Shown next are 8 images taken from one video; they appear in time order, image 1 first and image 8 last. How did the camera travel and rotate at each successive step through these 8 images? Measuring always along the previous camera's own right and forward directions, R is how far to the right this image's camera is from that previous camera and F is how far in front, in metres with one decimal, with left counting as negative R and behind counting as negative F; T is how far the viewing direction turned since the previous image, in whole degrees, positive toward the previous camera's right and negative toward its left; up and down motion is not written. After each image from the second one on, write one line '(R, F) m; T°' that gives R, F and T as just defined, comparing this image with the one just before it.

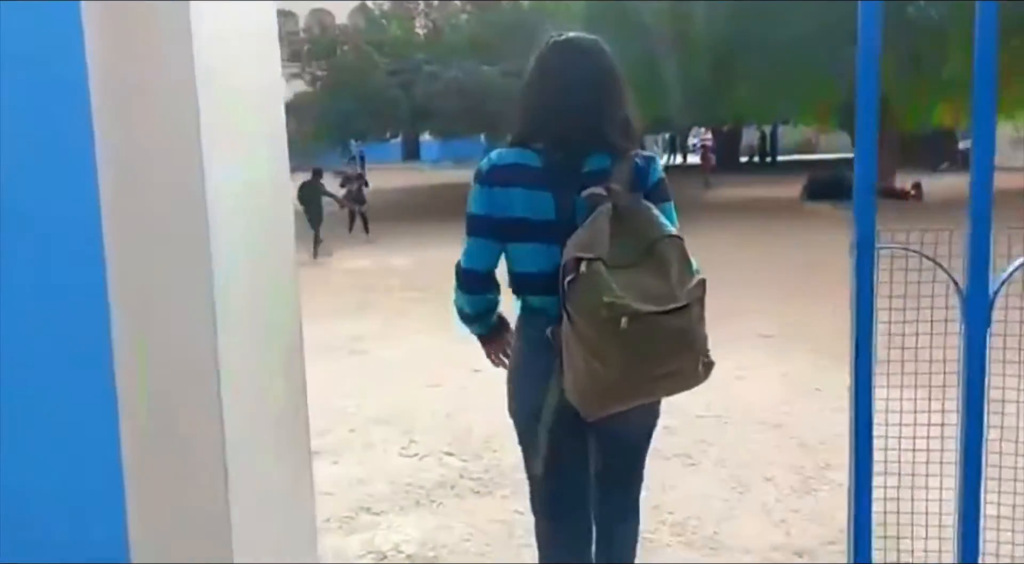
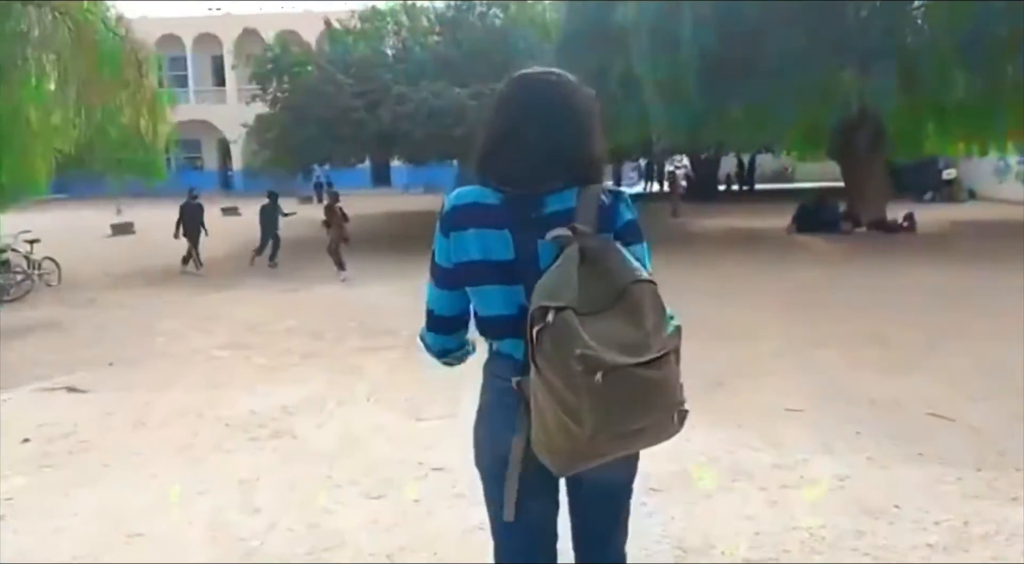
(0.0, +0.8) m; +2°
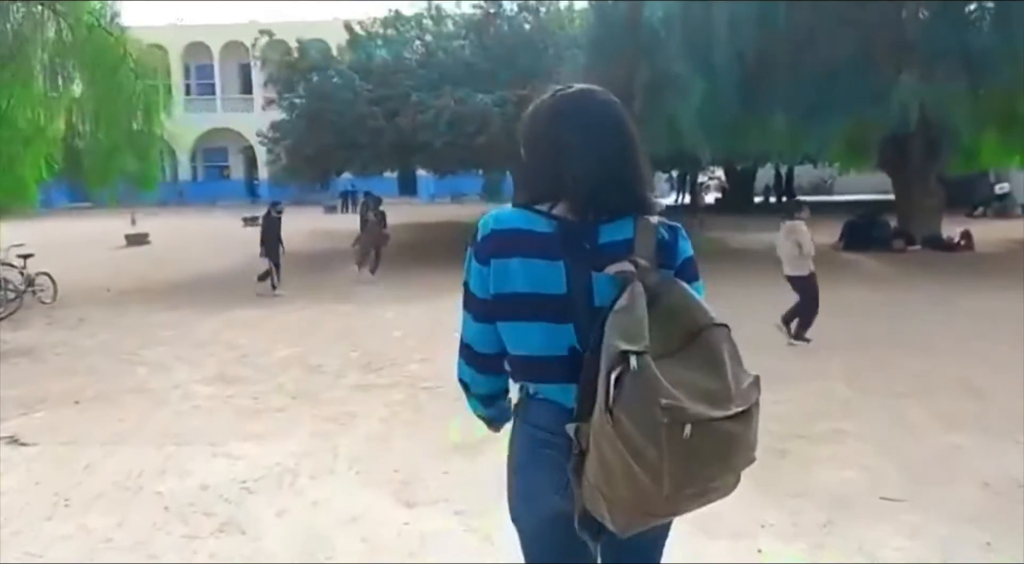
(0.0, +0.7) m; -2°
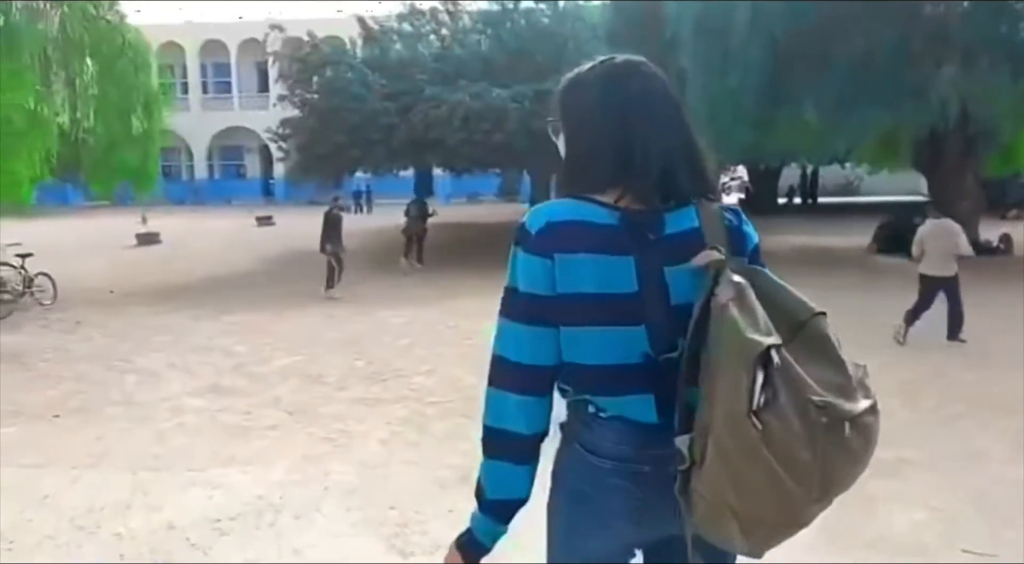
(0.0, +0.4) m; -1°
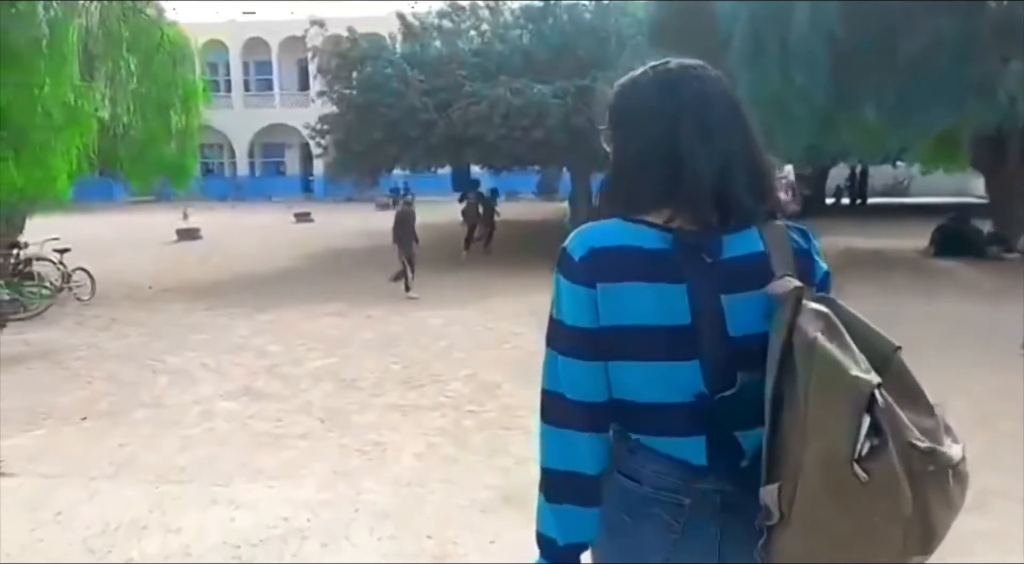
(0.0, +0.2) m; -2°
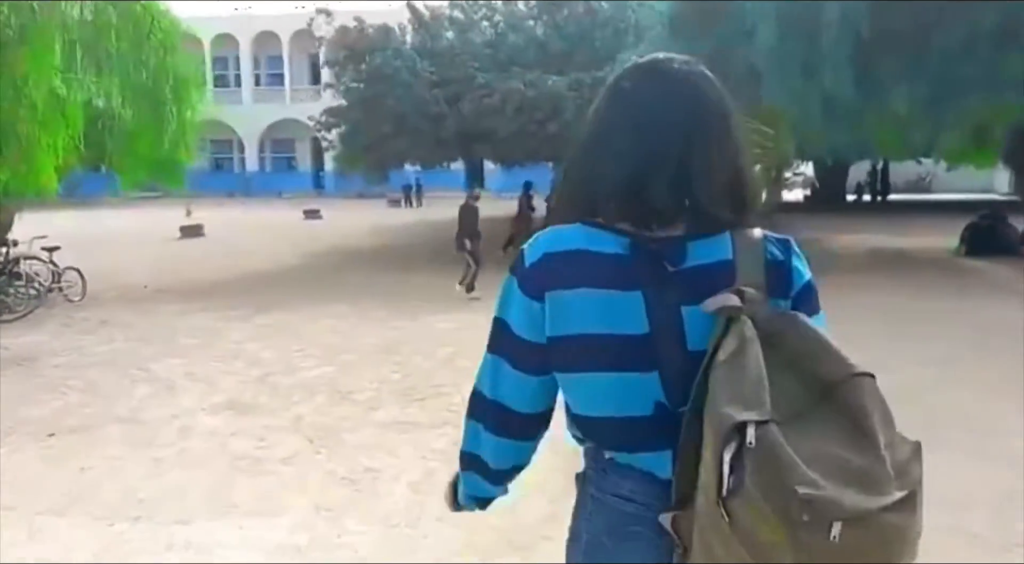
(0.0, +0.4) m; -1°
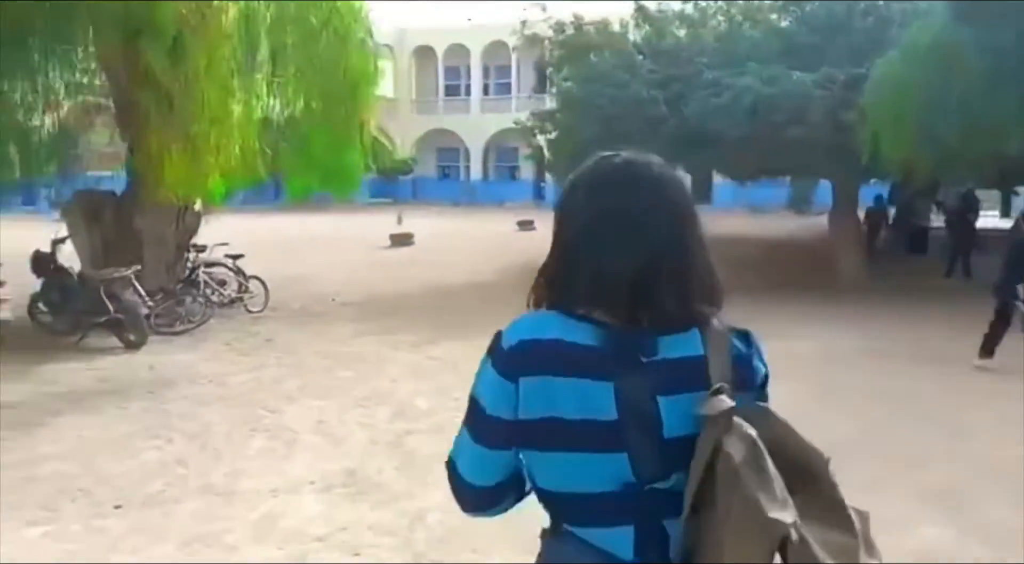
(0.0, +1.2) m; -15°
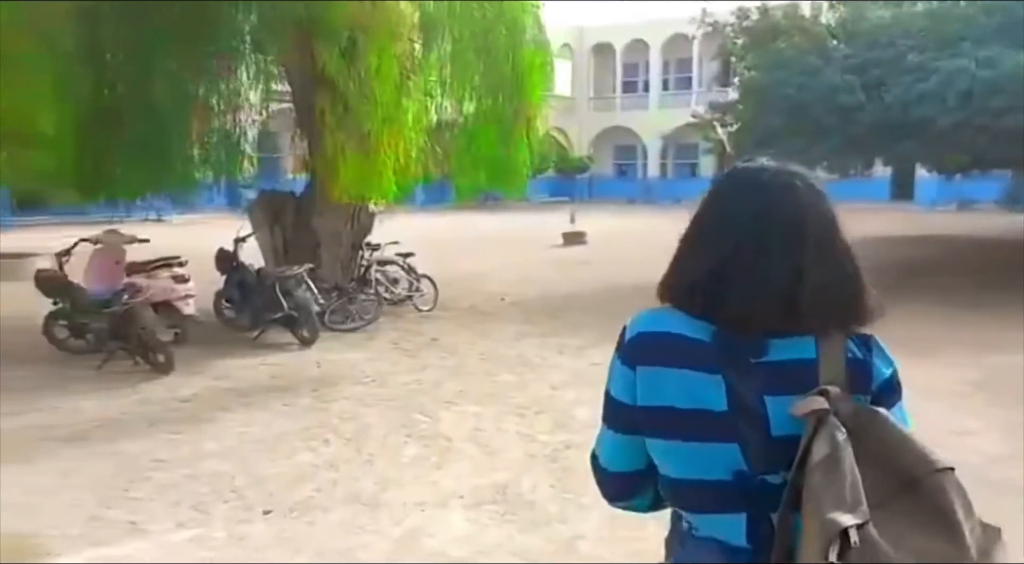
(0.0, +0.3) m; -12°
